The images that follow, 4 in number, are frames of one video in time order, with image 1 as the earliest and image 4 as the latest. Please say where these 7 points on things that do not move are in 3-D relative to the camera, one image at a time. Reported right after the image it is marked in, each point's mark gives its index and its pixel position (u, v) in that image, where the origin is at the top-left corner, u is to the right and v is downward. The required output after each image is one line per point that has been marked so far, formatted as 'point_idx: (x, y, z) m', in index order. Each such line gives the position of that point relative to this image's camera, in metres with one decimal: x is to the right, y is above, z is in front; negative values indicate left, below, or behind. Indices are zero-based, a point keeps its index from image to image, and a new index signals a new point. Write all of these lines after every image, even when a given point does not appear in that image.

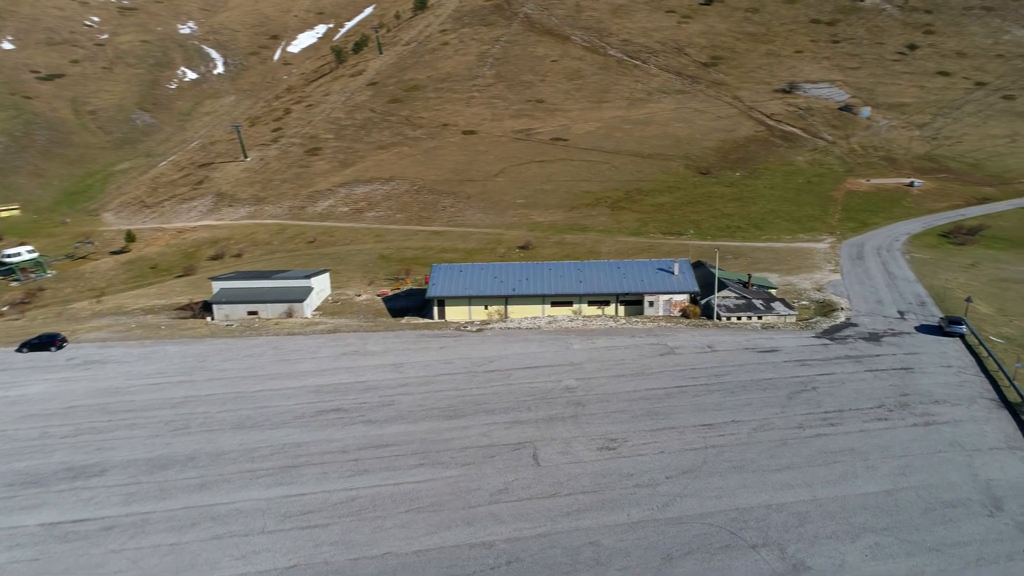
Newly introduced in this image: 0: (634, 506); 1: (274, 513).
0: (+3.2, -5.6, +18.5) m
1: (-6.1, -5.9, +18.6) m
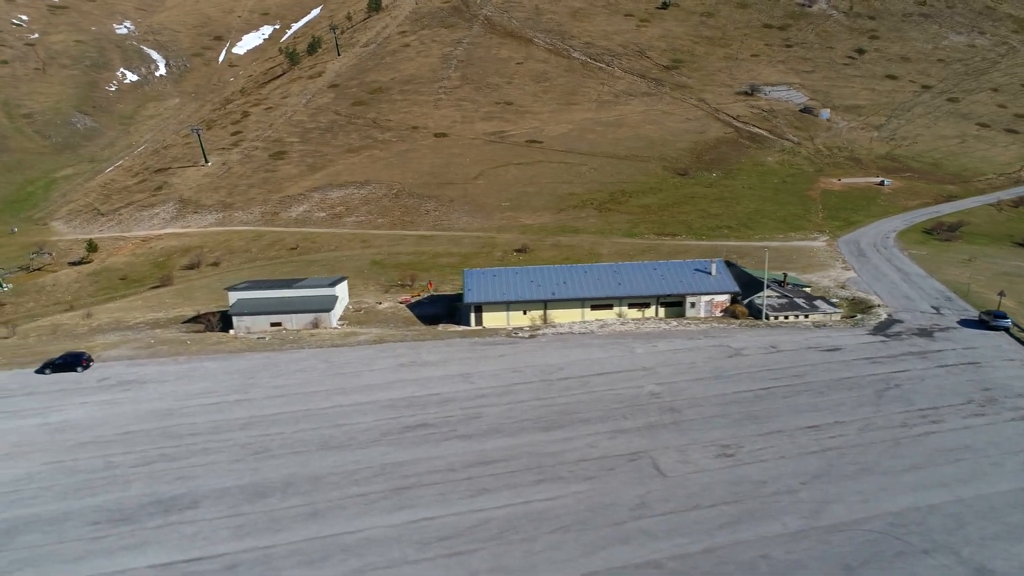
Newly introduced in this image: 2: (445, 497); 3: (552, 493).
0: (+6.9, -5.7, +17.9) m
1: (-2.4, -6.1, +17.2) m
2: (-1.8, -5.6, +19.1) m
3: (+1.1, -5.5, +19.2) m
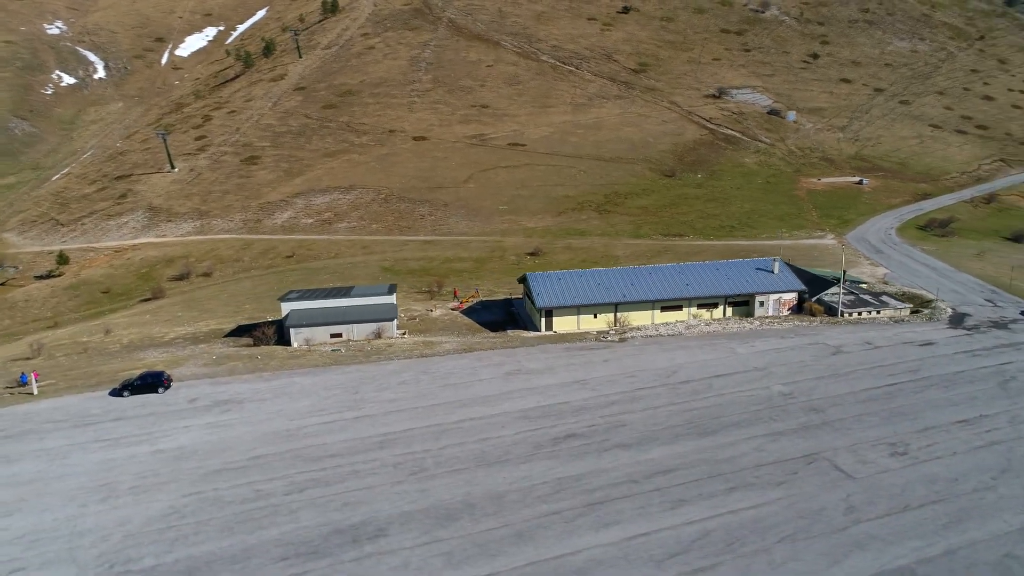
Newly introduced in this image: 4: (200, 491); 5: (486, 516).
0: (+12.1, -5.6, +17.8) m
1: (+3.0, -6.2, +16.3) m
2: (+3.4, -5.7, +18.2) m
3: (+6.3, -5.5, +18.6) m
4: (-8.5, -5.6, +19.6) m
5: (-0.7, -5.8, +18.2) m
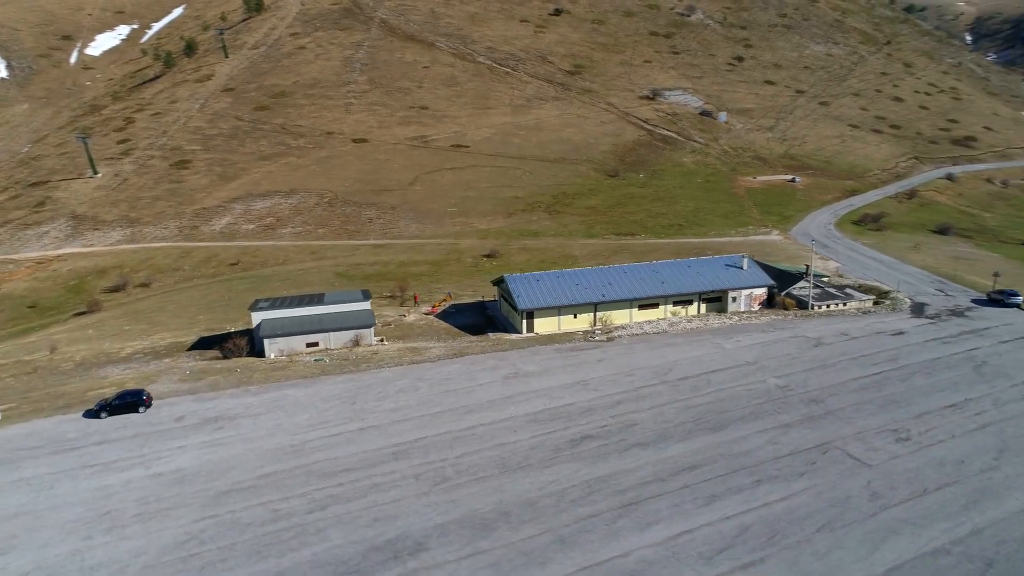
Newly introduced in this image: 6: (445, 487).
0: (+13.1, -5.3, +18.7) m
1: (+4.1, -6.2, +16.4) m
2: (+4.3, -5.6, +18.3) m
3: (+7.2, -5.4, +18.9) m
4: (-7.7, -5.9, +18.4) m
5: (+0.3, -5.9, +17.8) m
6: (-1.8, -5.5, +19.6) m
